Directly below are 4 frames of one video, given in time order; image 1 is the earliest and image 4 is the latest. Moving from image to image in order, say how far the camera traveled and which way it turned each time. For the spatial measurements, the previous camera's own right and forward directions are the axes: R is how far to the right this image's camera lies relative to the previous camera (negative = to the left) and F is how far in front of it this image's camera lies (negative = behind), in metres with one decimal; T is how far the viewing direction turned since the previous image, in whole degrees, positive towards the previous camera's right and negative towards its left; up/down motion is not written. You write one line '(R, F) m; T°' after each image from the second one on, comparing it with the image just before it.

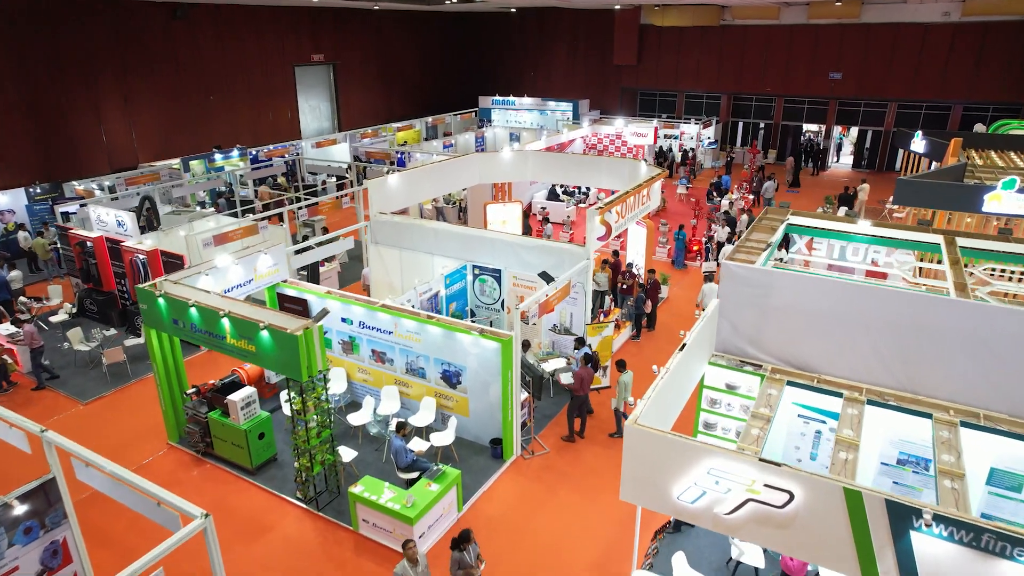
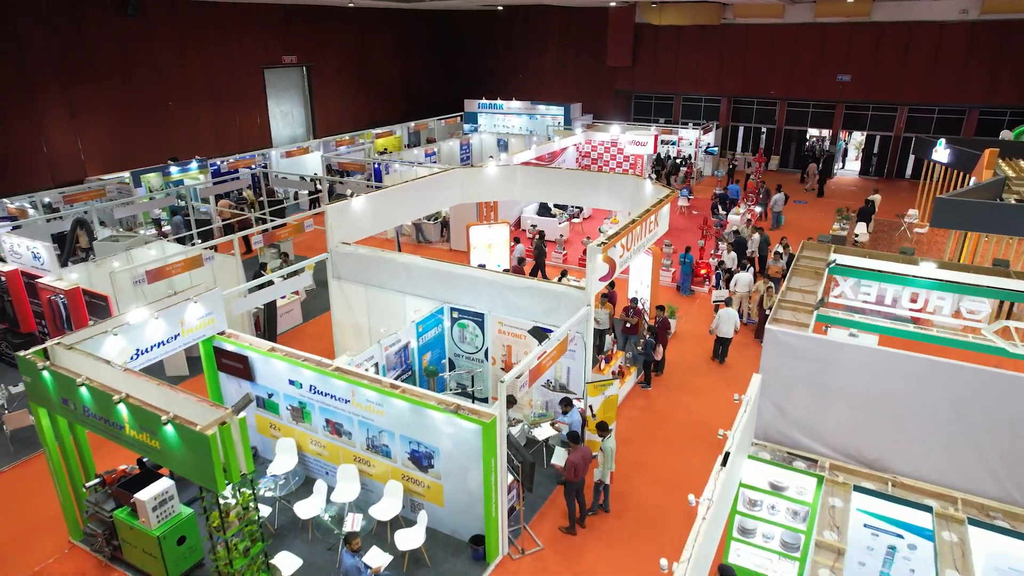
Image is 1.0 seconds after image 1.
(+0.1, +1.4) m; +1°
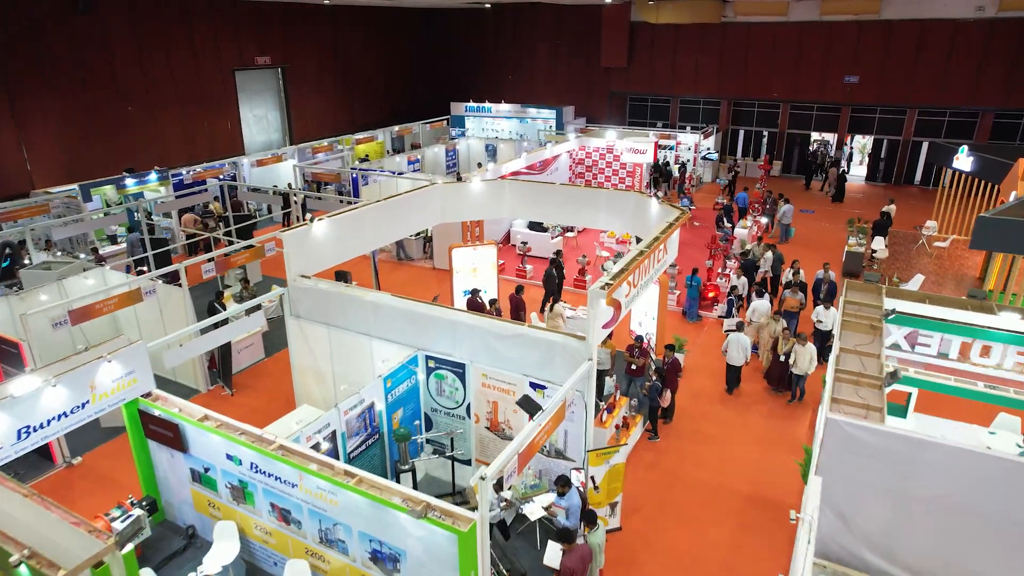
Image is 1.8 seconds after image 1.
(+0.1, +1.1) m; +1°
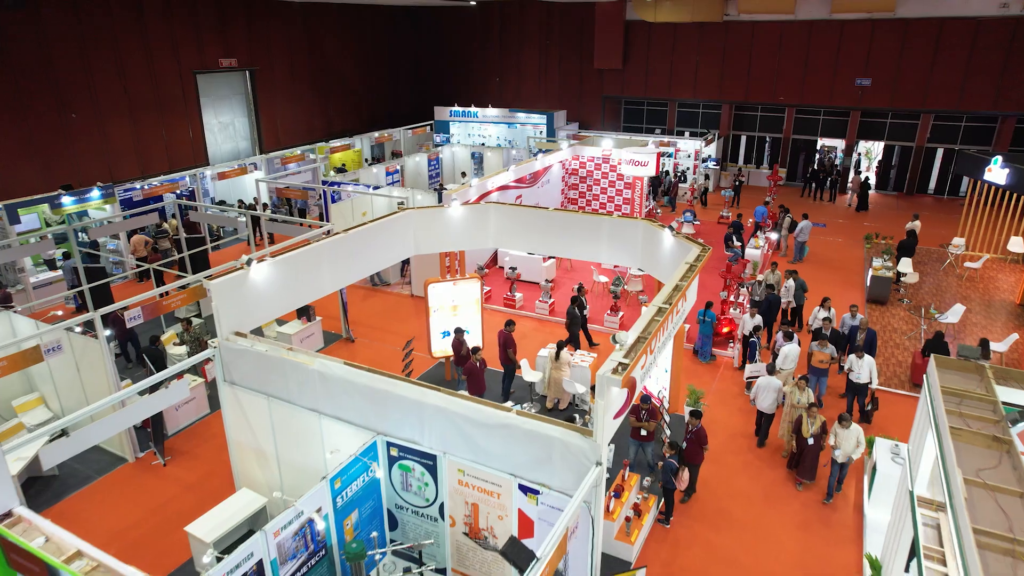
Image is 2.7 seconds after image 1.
(+0.1, +1.4) m; +1°
